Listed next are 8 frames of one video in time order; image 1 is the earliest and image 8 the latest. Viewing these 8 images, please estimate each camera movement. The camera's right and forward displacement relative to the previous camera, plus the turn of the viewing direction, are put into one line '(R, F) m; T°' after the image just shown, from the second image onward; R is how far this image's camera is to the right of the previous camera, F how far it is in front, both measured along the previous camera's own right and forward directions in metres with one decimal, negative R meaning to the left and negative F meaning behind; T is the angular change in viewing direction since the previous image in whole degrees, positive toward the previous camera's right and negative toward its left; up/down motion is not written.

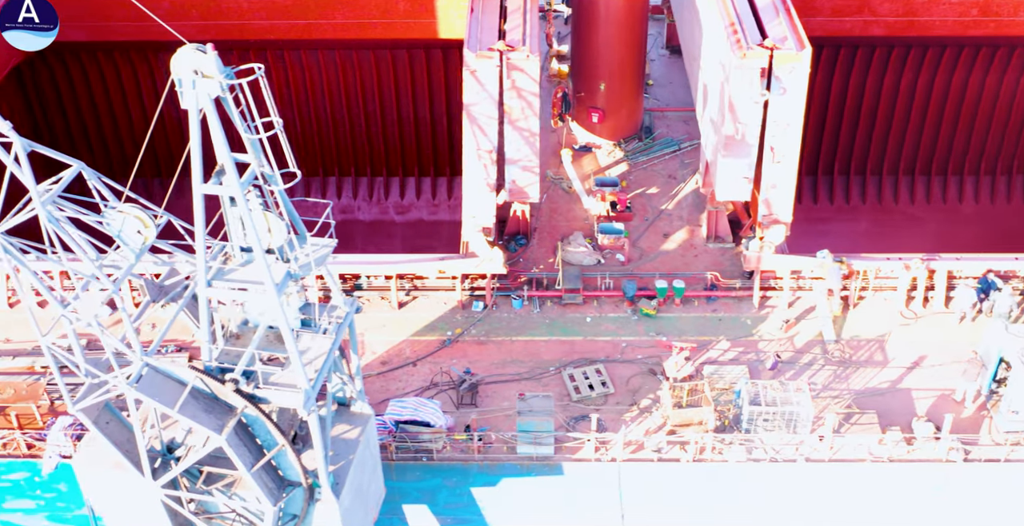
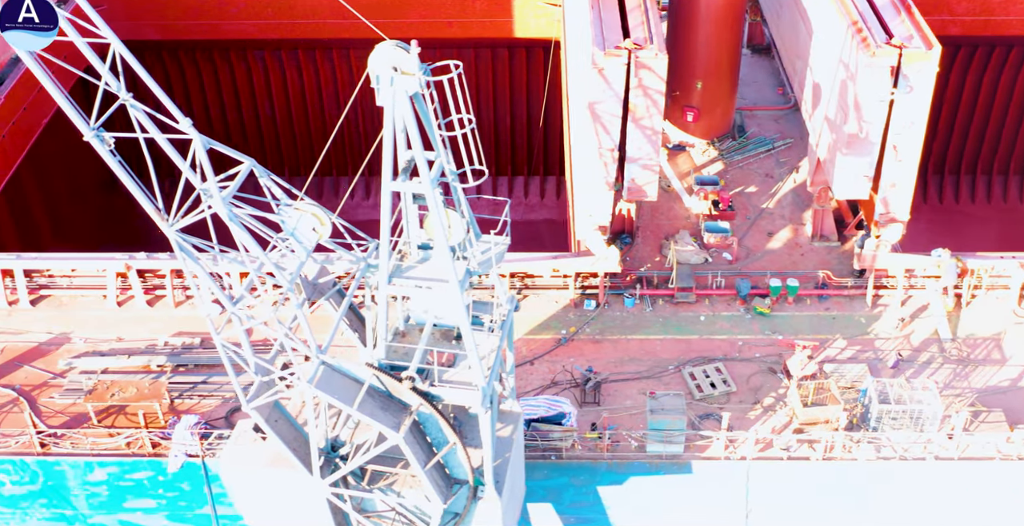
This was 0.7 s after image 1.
(-3.1, 0.0) m; 0°
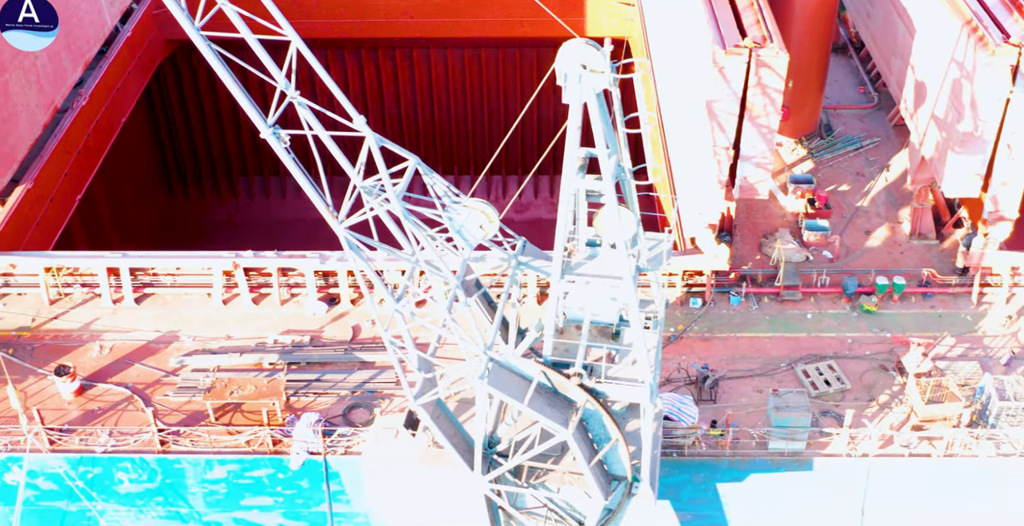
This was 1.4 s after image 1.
(-3.0, -0.1) m; 0°
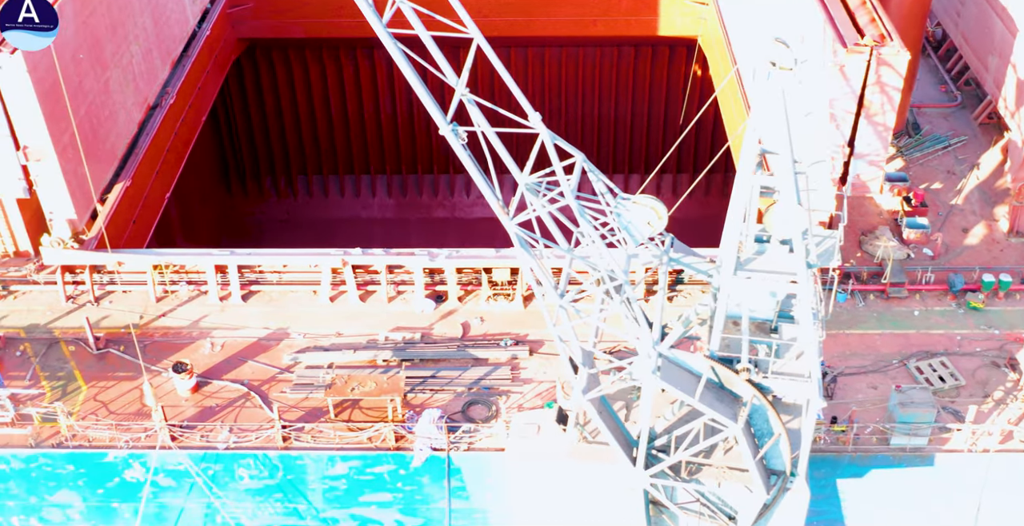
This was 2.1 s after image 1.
(-3.0, -0.1) m; 0°
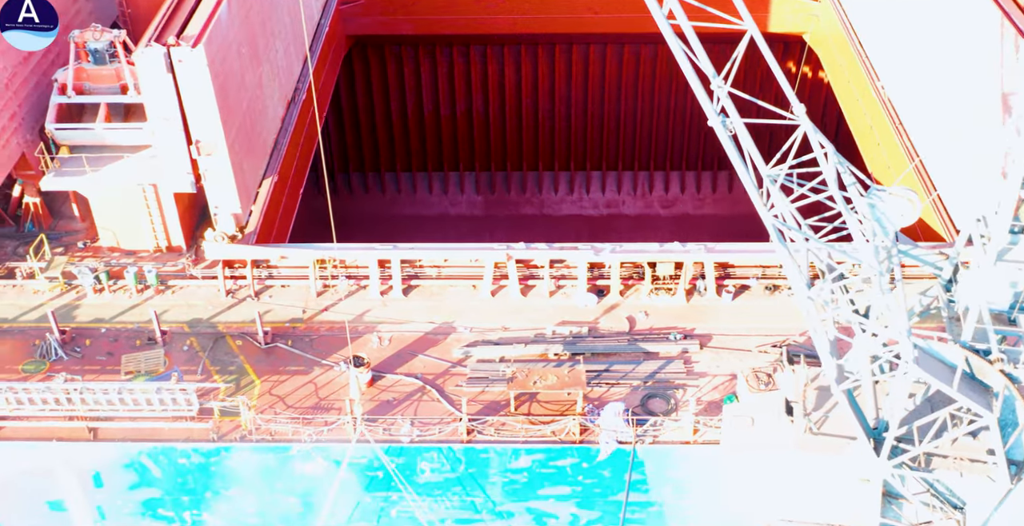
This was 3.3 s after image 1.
(-4.6, 0.0) m; 0°
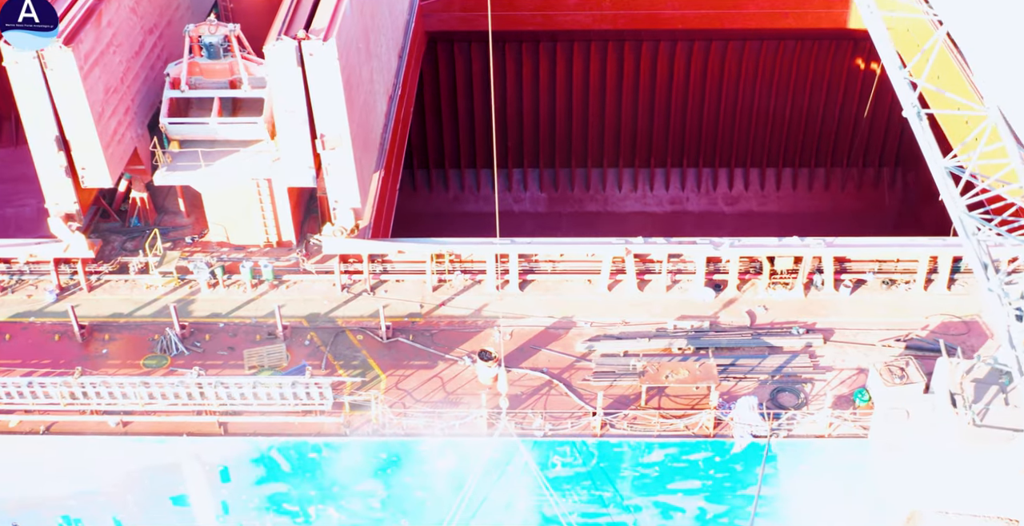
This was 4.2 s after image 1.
(-3.3, 0.0) m; 0°
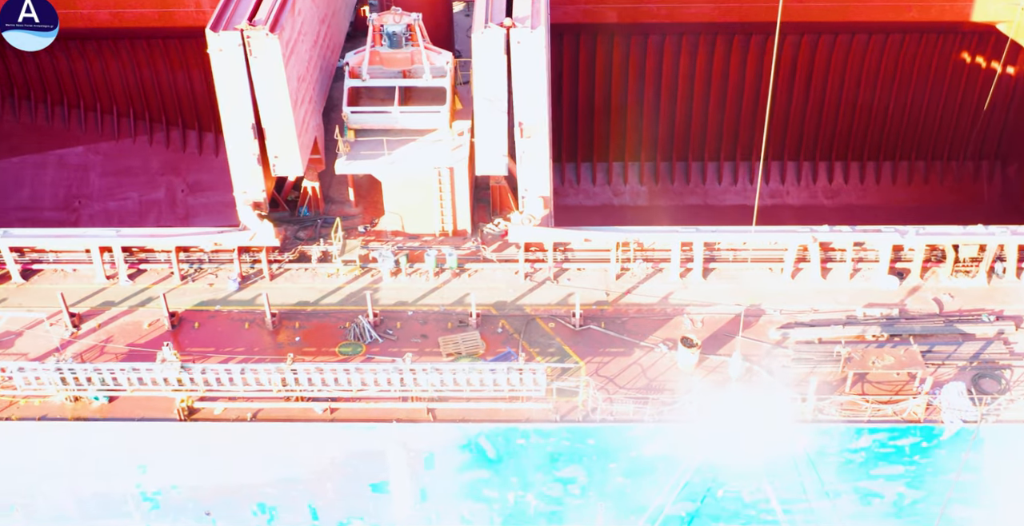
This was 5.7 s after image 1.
(-5.3, -0.1) m; 0°
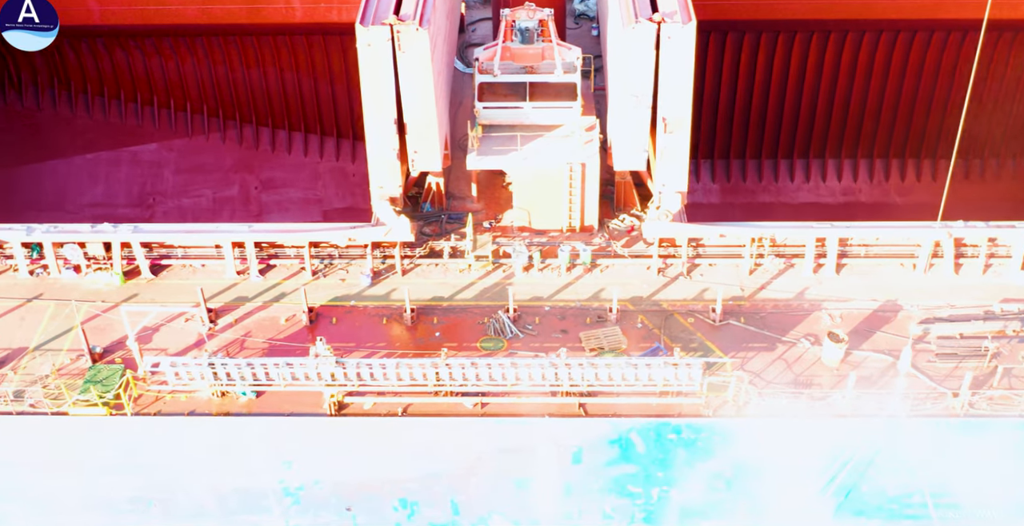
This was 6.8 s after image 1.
(-3.9, 0.0) m; 0°
